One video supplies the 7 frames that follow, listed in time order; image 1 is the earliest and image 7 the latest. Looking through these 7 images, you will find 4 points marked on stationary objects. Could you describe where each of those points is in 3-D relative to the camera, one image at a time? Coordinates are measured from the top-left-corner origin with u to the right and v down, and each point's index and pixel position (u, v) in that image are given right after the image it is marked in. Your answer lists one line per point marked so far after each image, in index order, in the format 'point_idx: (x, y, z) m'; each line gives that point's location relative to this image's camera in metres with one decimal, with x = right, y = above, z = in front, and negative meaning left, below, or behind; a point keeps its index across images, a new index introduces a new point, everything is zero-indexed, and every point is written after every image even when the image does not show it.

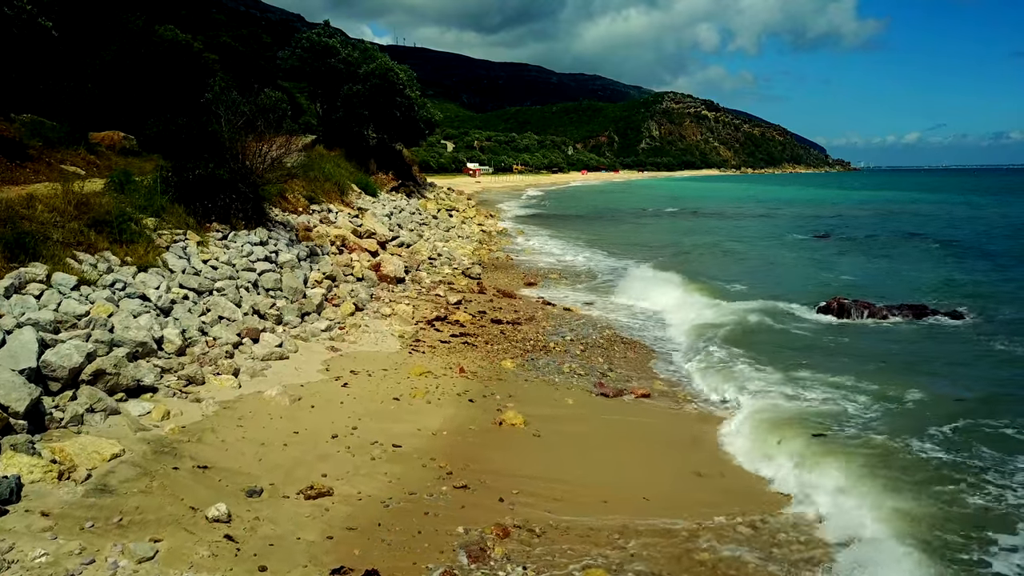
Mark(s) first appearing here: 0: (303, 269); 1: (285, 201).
0: (-3.7, +0.3, +11.5) m
1: (-5.2, +2.0, +14.8) m
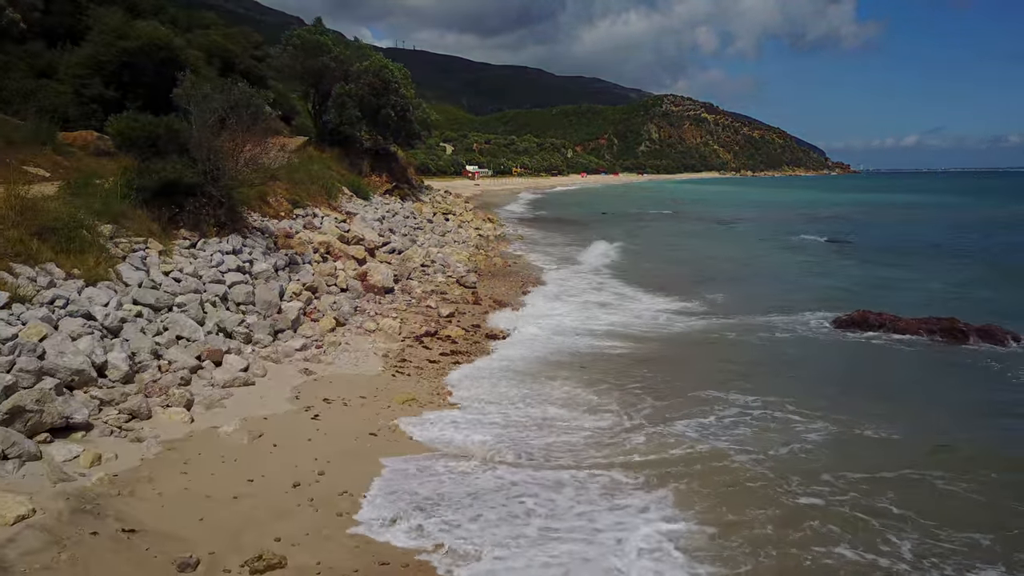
0: (-3.8, +0.1, +10.5) m
1: (-5.3, +1.8, +13.8) m
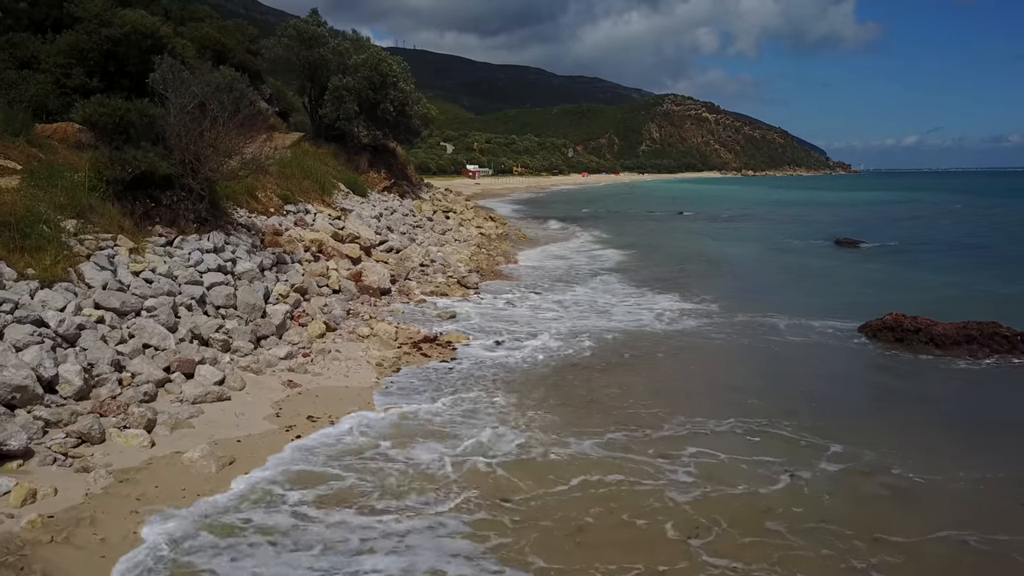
0: (-3.7, +0.1, +9.7) m
1: (-5.2, +1.8, +12.9) m
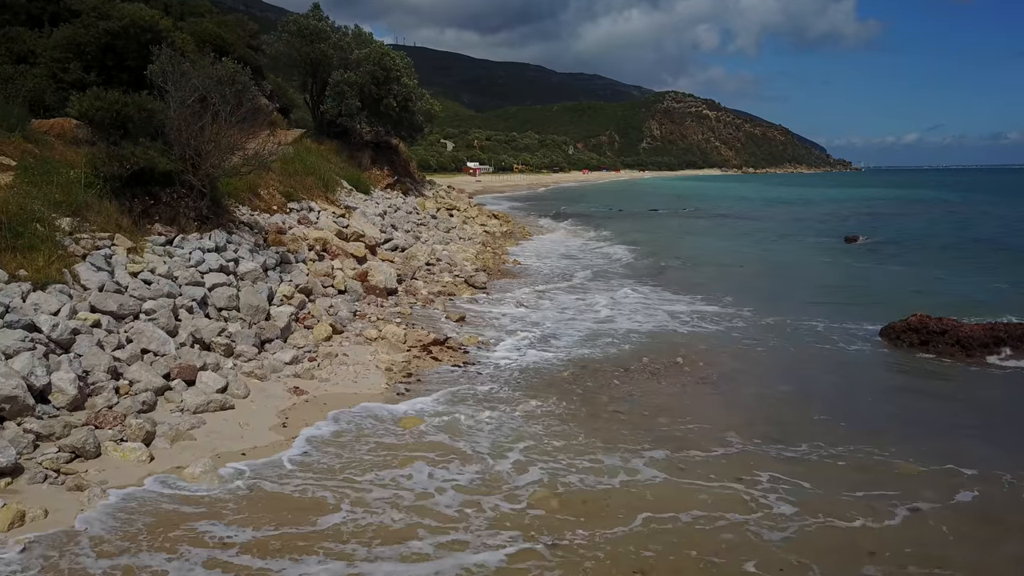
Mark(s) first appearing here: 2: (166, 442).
0: (-3.5, +0.1, +9.3) m
1: (-5.0, +1.8, +12.6) m
2: (-2.9, -1.3, +5.4) m
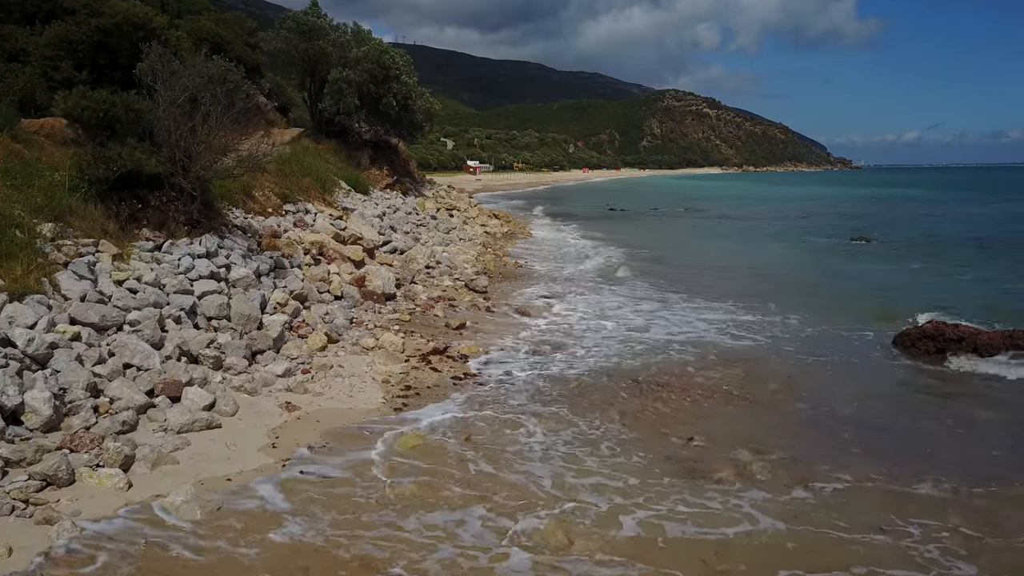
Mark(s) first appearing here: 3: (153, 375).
0: (-3.5, 0.0, +8.9) m
1: (-5.0, +1.7, +12.2) m
2: (-2.9, -1.4, +5.0) m
3: (-3.4, -0.8, +6.1) m
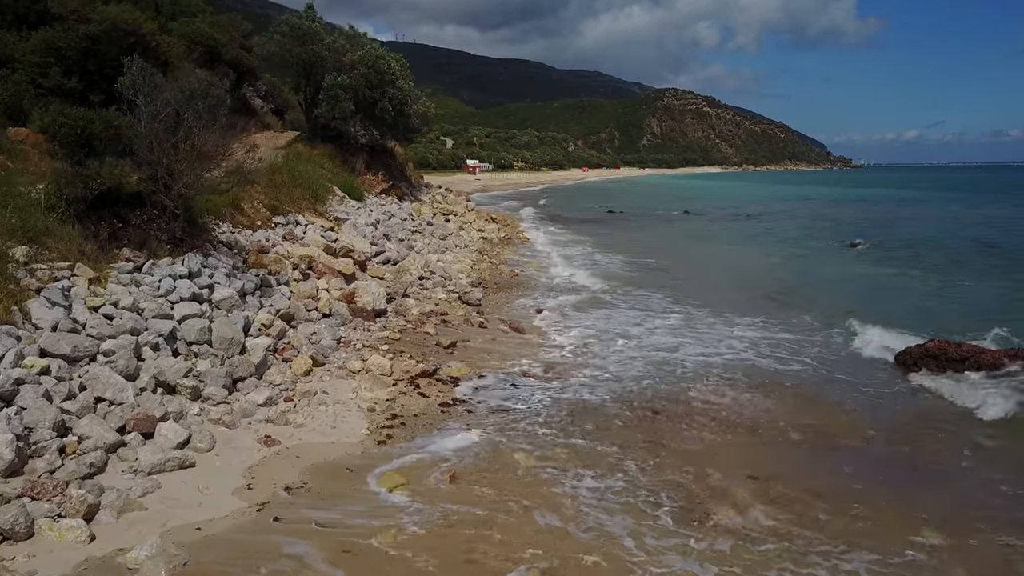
0: (-3.6, -0.3, +8.7) m
1: (-5.1, +1.4, +12.0) m
2: (-3.0, -1.7, +4.8) m
3: (-3.6, -1.1, +5.9) m
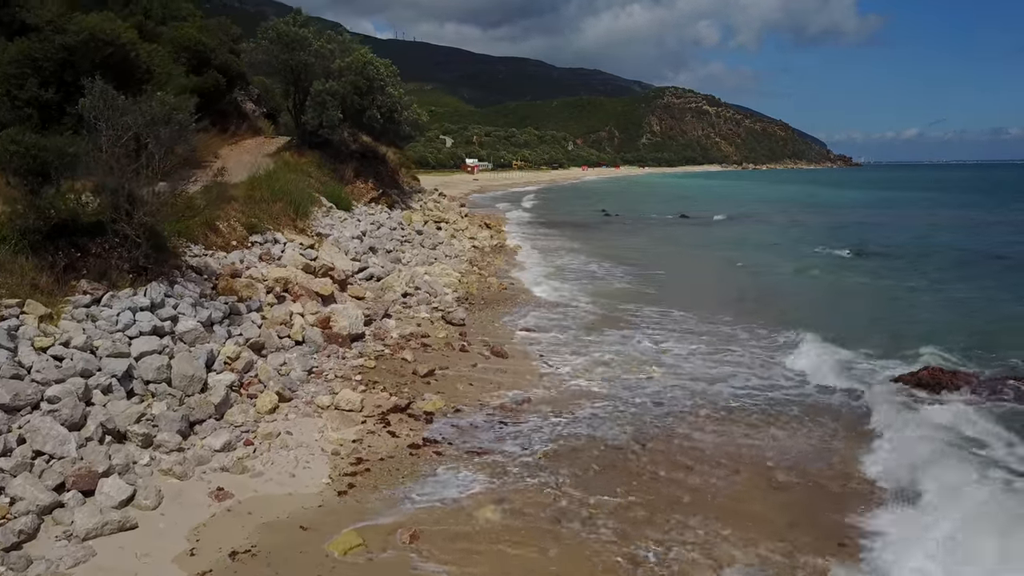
0: (-3.9, -0.7, +8.4) m
1: (-5.4, +1.0, +11.6) m
2: (-3.3, -2.1, +4.5) m
3: (-3.9, -1.5, +5.6) m
